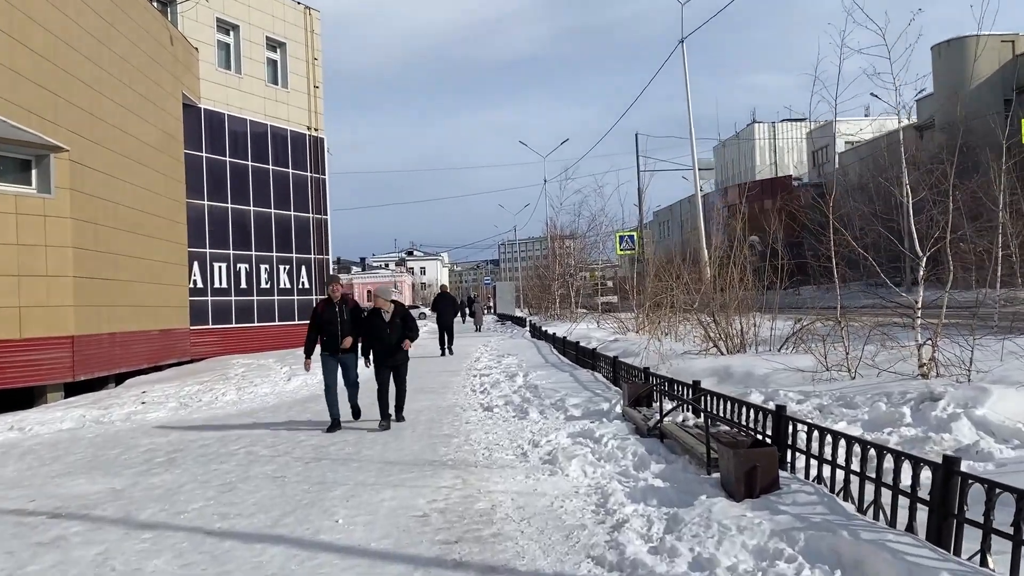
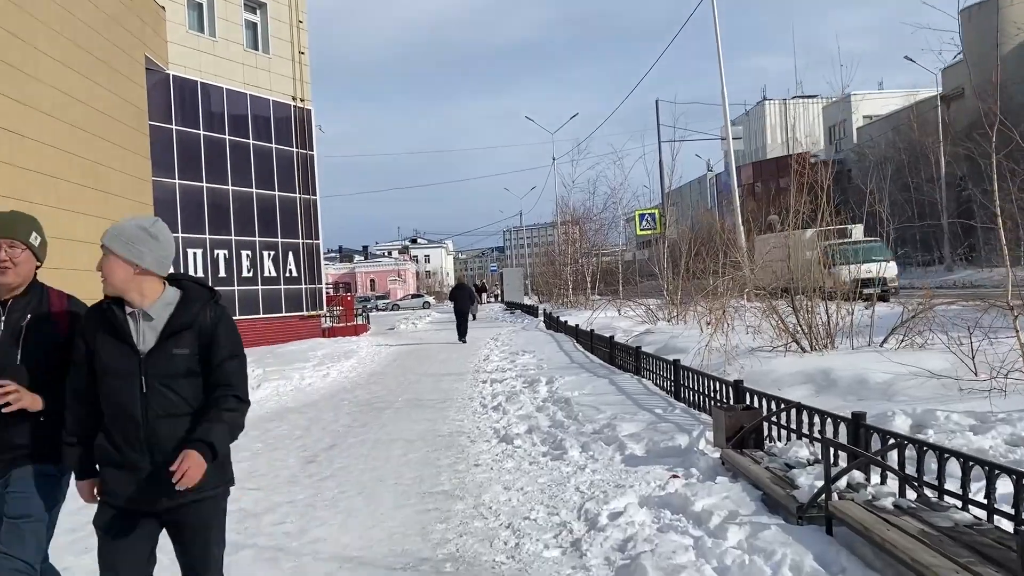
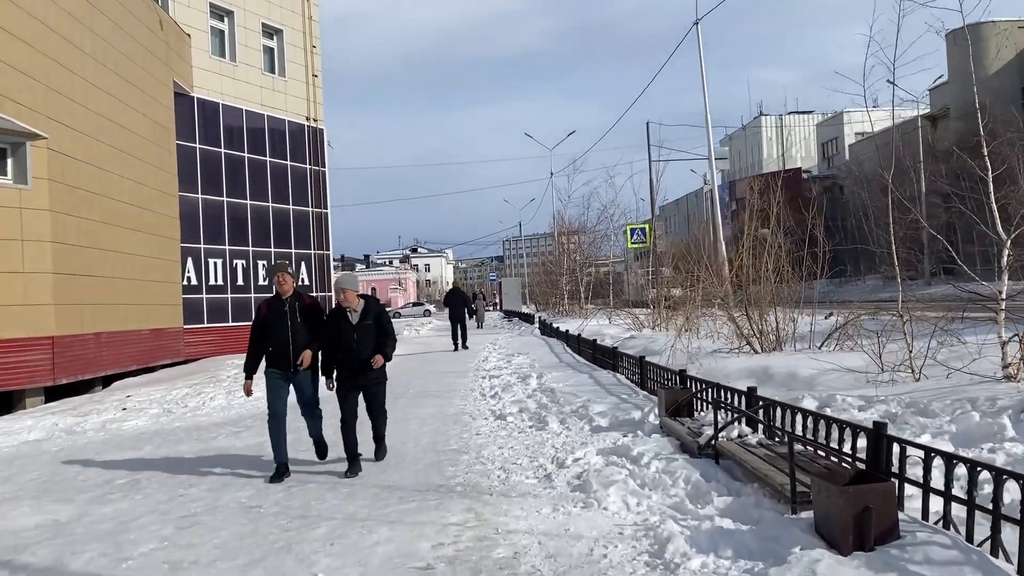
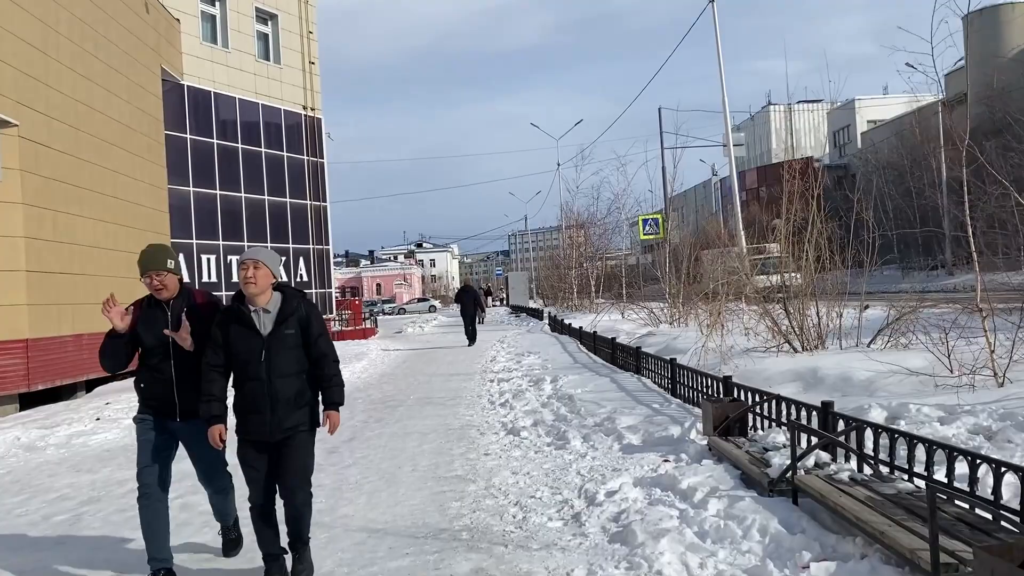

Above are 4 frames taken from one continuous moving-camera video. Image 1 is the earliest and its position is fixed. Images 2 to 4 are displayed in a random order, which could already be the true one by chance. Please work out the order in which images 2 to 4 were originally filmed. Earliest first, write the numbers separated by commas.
3, 4, 2
